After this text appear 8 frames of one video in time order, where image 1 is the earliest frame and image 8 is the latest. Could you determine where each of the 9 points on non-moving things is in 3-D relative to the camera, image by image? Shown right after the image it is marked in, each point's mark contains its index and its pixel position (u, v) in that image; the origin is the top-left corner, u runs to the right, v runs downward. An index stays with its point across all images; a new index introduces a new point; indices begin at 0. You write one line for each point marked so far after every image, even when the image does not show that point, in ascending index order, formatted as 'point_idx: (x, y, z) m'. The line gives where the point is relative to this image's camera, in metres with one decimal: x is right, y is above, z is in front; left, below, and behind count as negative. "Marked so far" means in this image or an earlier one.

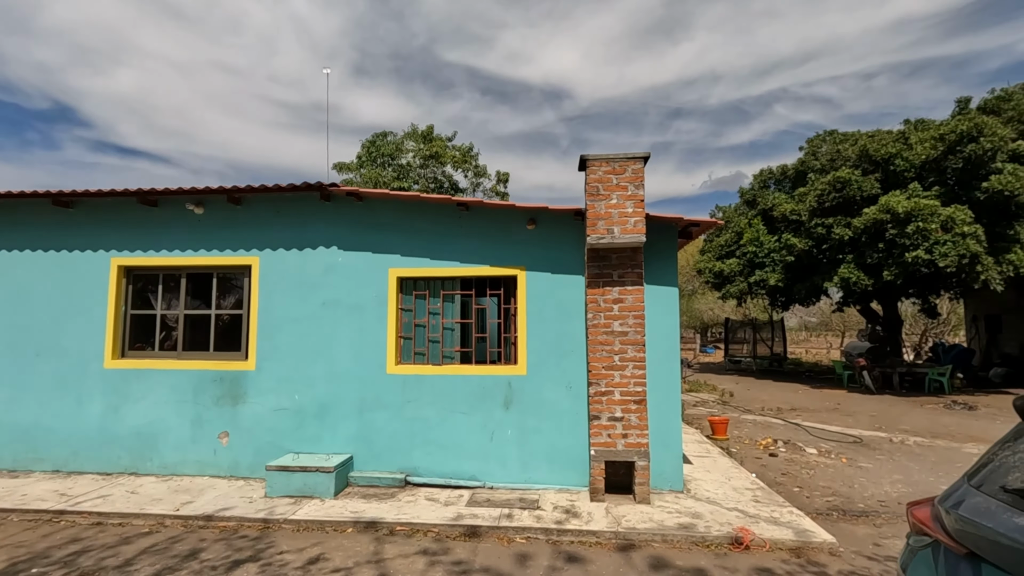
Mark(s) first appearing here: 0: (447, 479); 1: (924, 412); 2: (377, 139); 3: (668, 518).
0: (-0.7, -1.9, +5.4) m
1: (+8.6, -2.6, +11.1) m
2: (-4.7, +5.2, +18.9) m
3: (+1.3, -1.9, +4.5) m
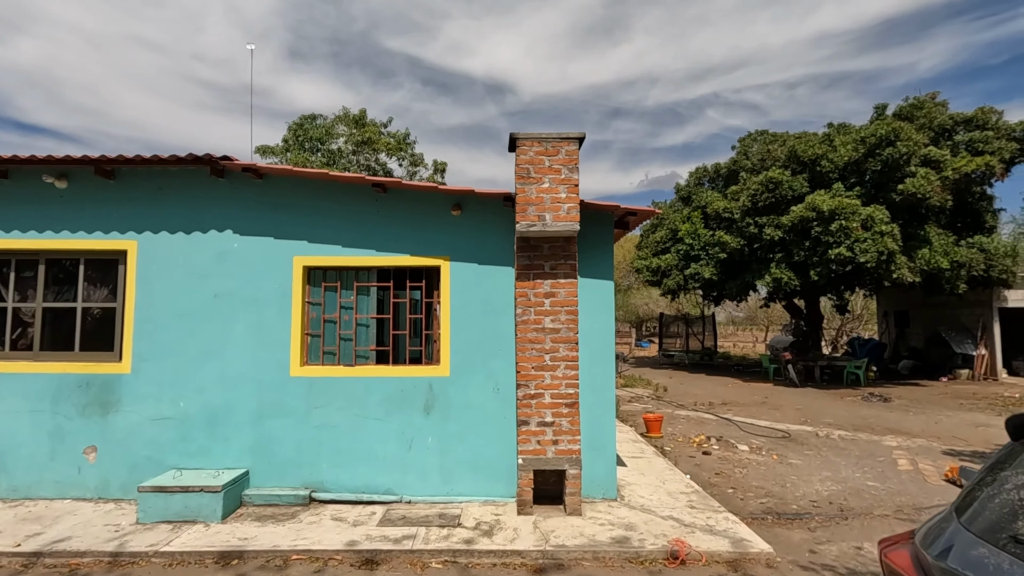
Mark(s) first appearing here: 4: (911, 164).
0: (-1.4, -1.8, +4.8) m
1: (+7.2, -2.5, +11.5) m
2: (-6.8, +5.5, +17.7) m
3: (+0.7, -1.9, +4.2) m
4: (+10.0, +3.1, +13.4) m
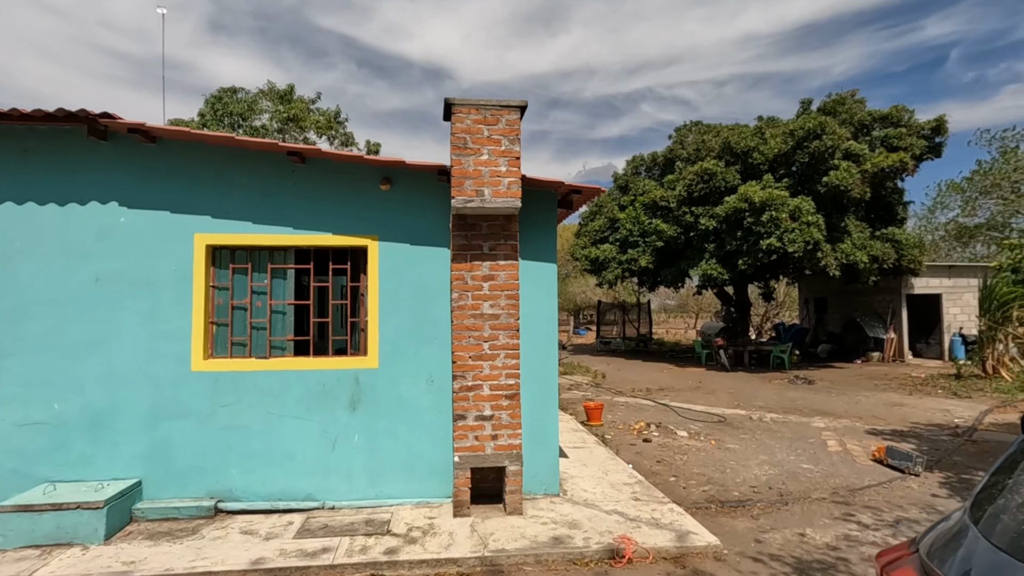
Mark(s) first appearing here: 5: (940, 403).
0: (-1.9, -1.7, +4.3) m
1: (+5.8, -2.2, +11.9) m
2: (-8.8, +5.9, +16.3) m
3: (+0.2, -1.8, +3.9) m
4: (+8.4, +3.4, +14.0) m
5: (+7.8, -2.1, +9.8) m
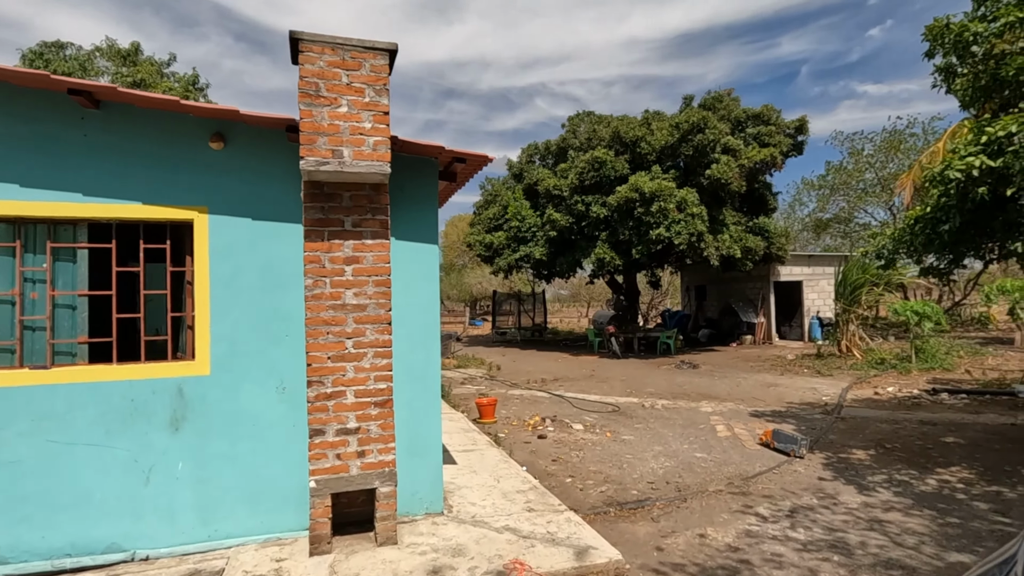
0: (-2.7, -1.6, +3.2) m
1: (+3.4, -1.9, +12.2) m
2: (-11.8, +6.1, +13.6) m
3: (-0.6, -1.7, +3.2) m
4: (+5.6, +3.8, +14.6) m
5: (+5.8, -1.8, +10.5) m
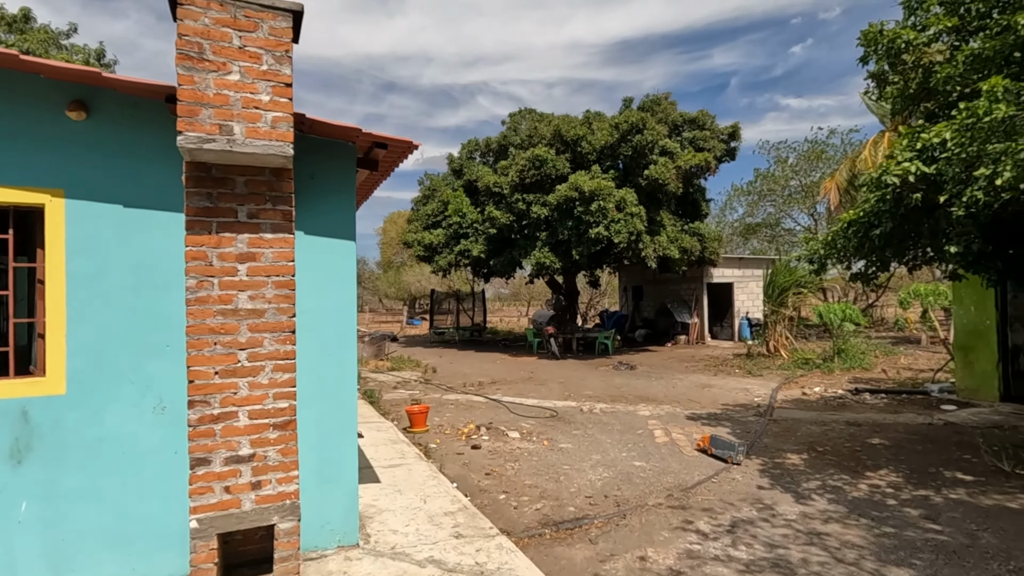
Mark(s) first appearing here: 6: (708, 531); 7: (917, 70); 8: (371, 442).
0: (-3.1, -1.6, +2.5) m
1: (+2.0, -2.0, +12.1) m
2: (-13.2, +6.2, +11.8) m
3: (-1.0, -1.7, +2.8) m
4: (+3.9, +3.7, +14.8) m
5: (+4.6, -1.9, +10.7) m
6: (+1.4, -1.8, +3.9) m
7: (+3.9, +2.1, +5.1) m
8: (-1.6, -1.8, +6.2) m
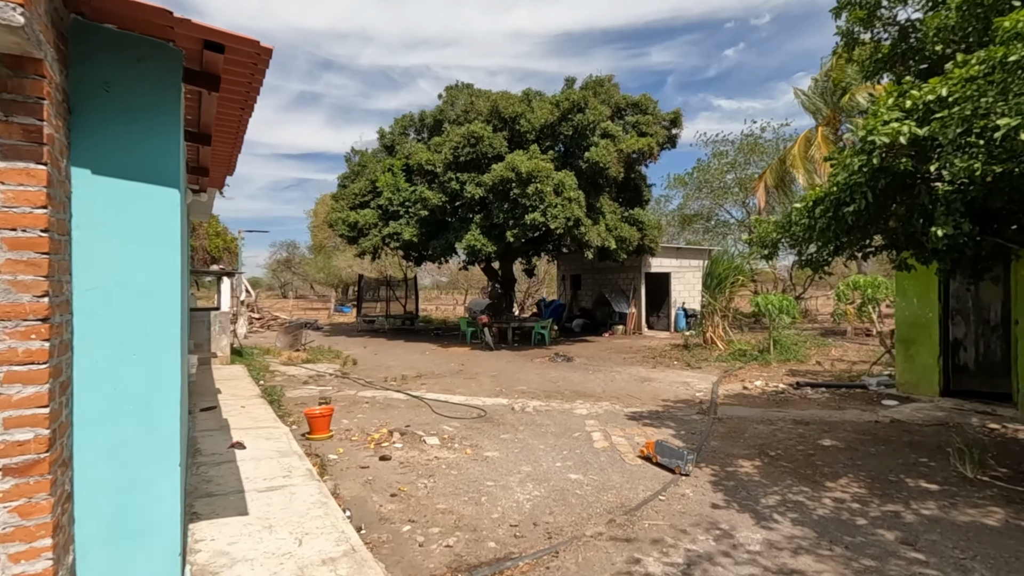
0: (-3.5, -1.5, +1.2) m
1: (+0.5, -1.7, +11.3) m
2: (-14.5, +6.7, +9.2) m
3: (-1.4, -1.6, +1.7) m
4: (+2.2, +4.0, +14.1) m
5: (+3.2, -1.7, +10.2) m
6: (+0.9, -1.7, +3.1) m
7: (+3.2, +2.2, +4.5) m
8: (-2.4, -1.6, +5.1) m
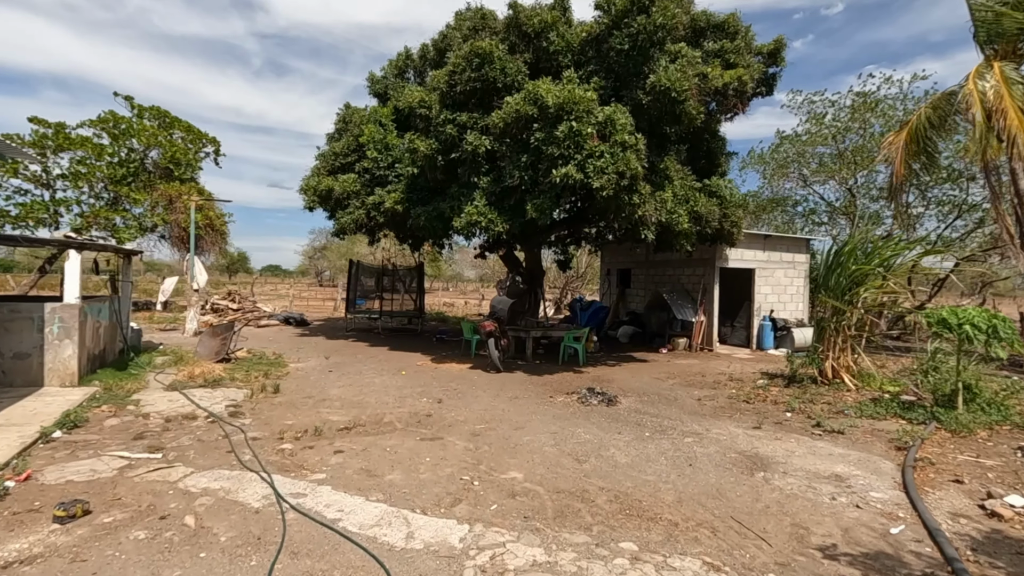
0: (-4.3, -1.3, -2.9) m
1: (+0.5, -1.6, +6.9) m
2: (-14.3, +7.2, +5.9) m
3: (-2.2, -1.5, -2.6) m
4: (+2.6, +4.1, +9.4) m
5: (+3.1, -1.7, +5.5) m
6: (+0.2, -1.7, -1.3) m
7: (+2.8, +2.1, -0.2) m
8: (-2.9, -1.5, +0.9) m
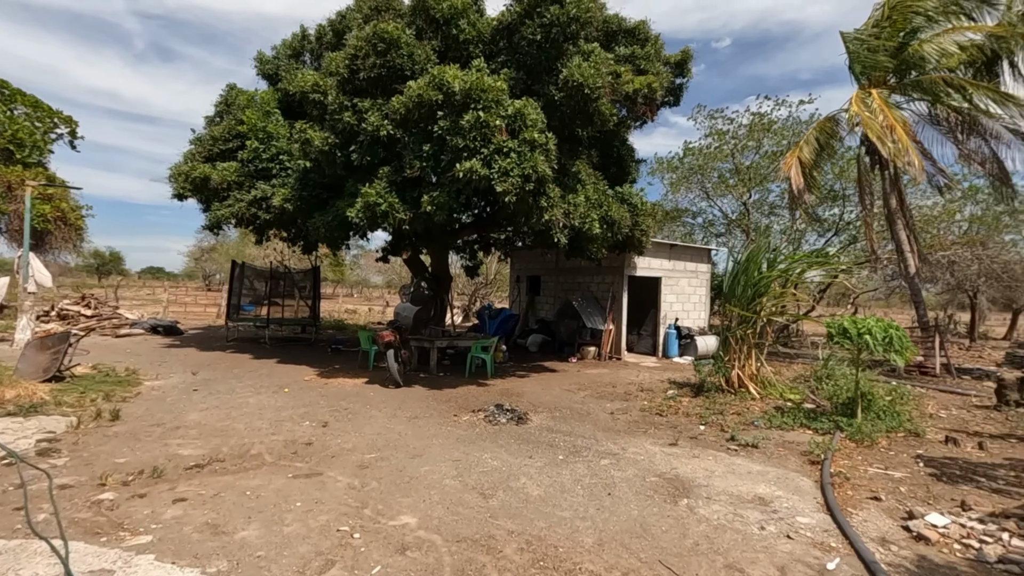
0: (-3.7, -1.2, -4.3) m
1: (-0.6, -1.7, +6.1) m
2: (-15.0, +7.3, +2.8) m
3: (-1.7, -1.4, -3.7) m
4: (+1.1, +4.0, +9.0) m
5: (+2.2, -1.8, +5.2) m
6: (+0.4, -1.6, -2.1) m
7: (+2.8, +2.1, -0.4) m
8: (-3.0, -1.4, -0.4) m
